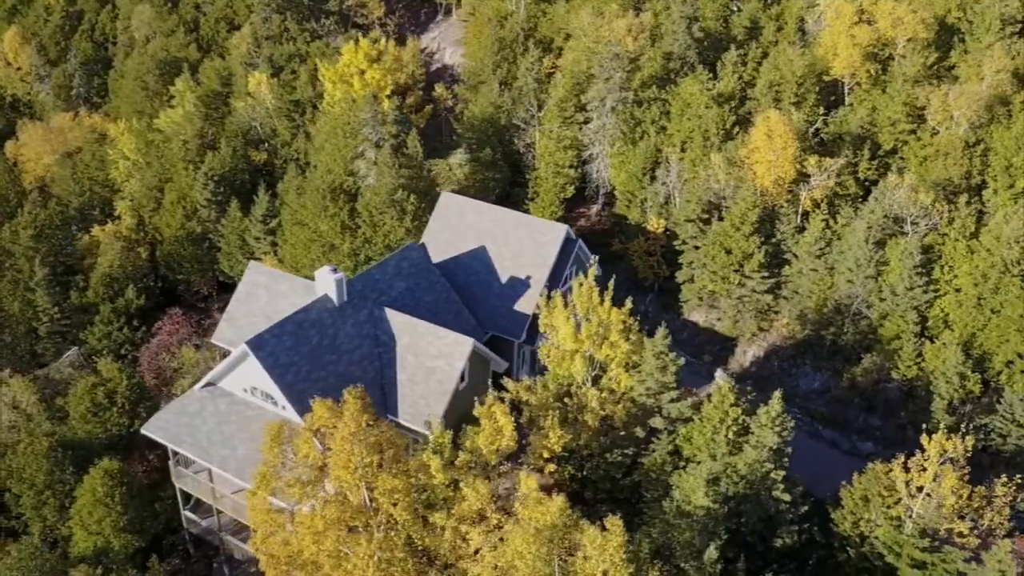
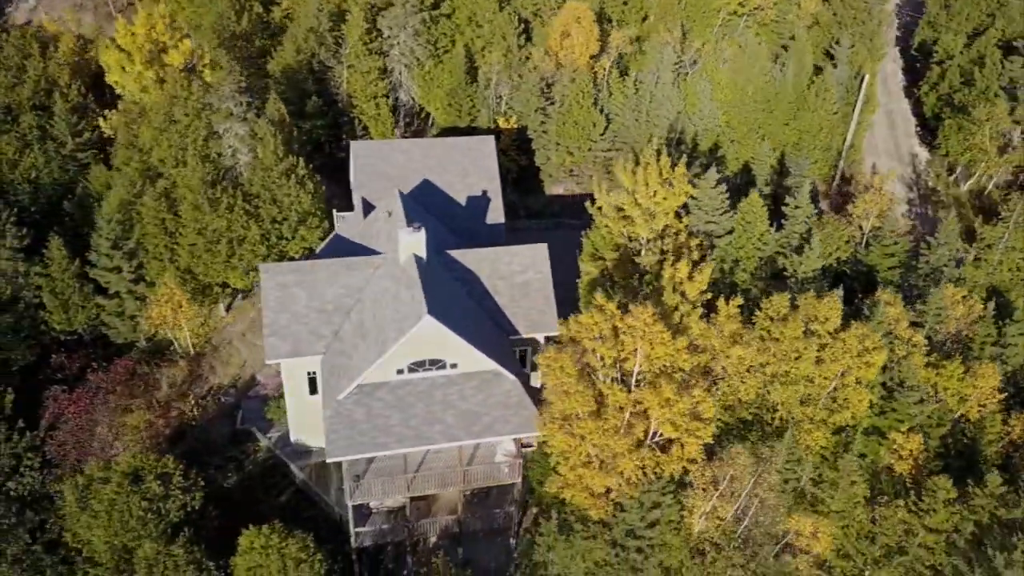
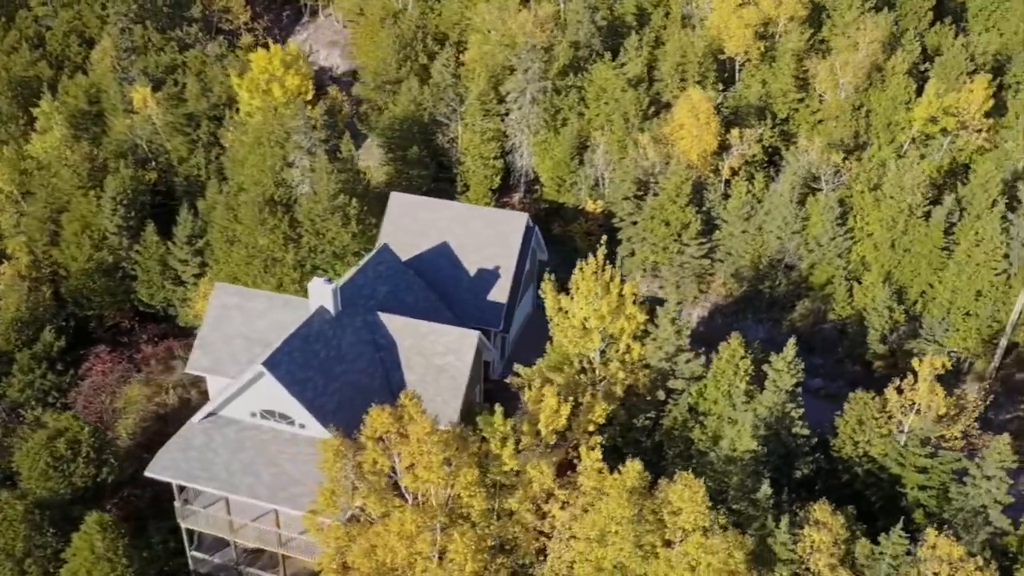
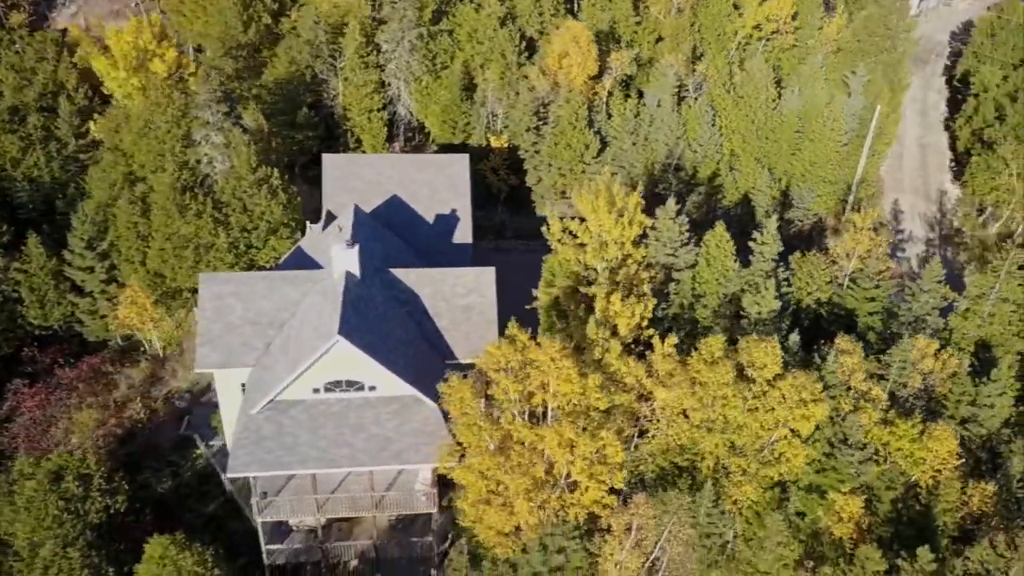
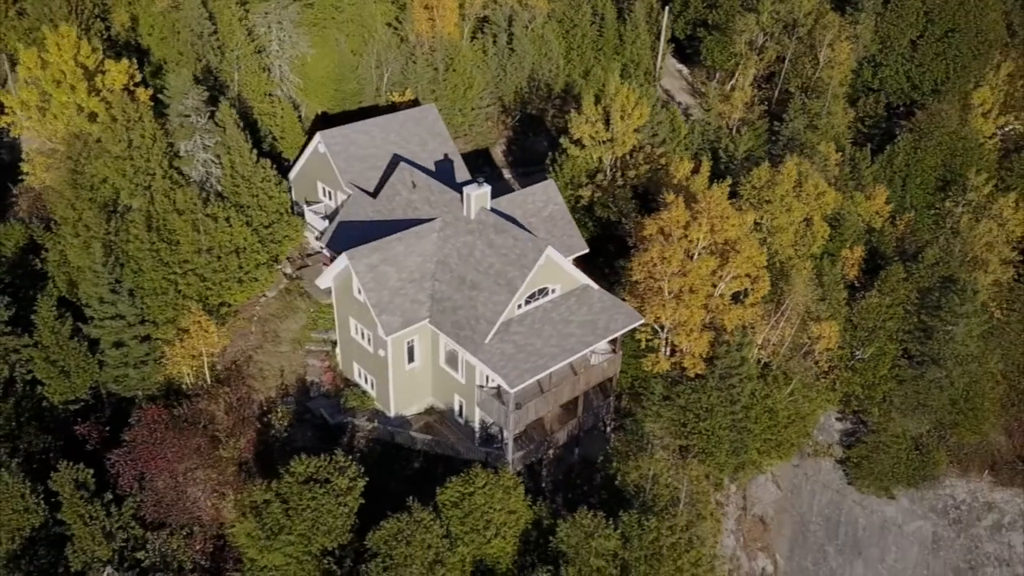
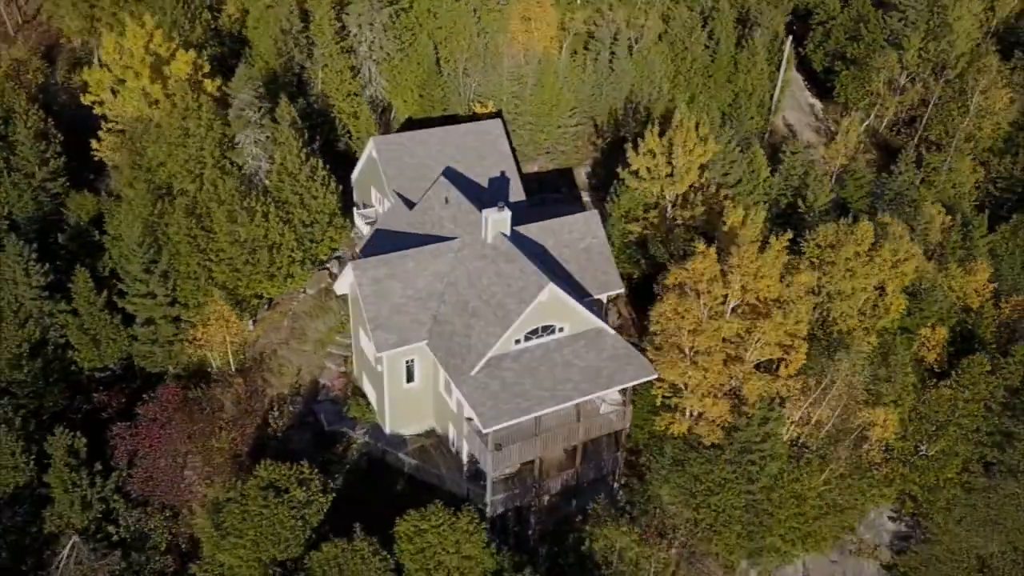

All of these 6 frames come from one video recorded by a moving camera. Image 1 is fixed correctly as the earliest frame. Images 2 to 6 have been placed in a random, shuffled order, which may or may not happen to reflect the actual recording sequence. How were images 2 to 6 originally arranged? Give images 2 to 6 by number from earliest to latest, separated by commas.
3, 4, 2, 6, 5
